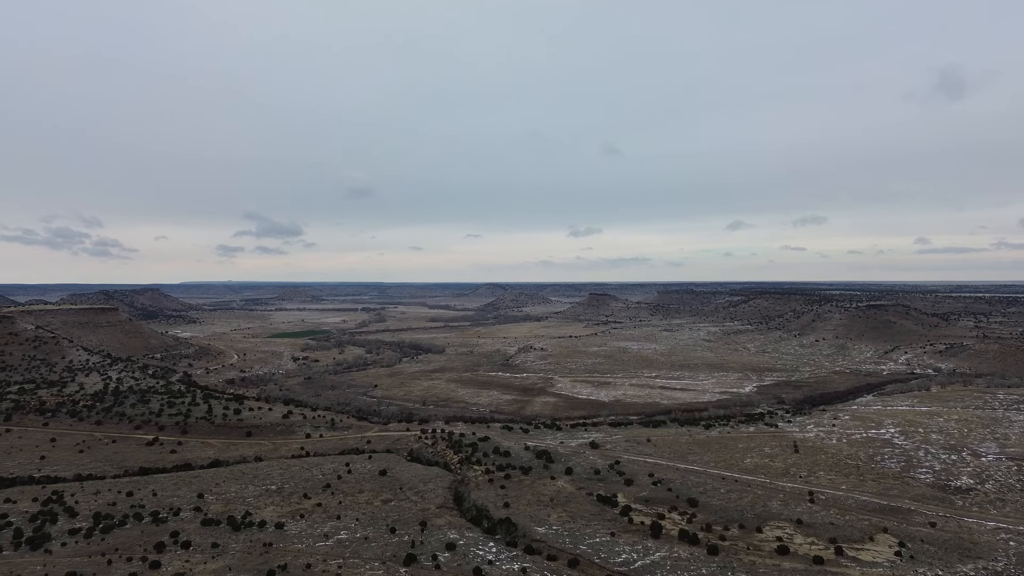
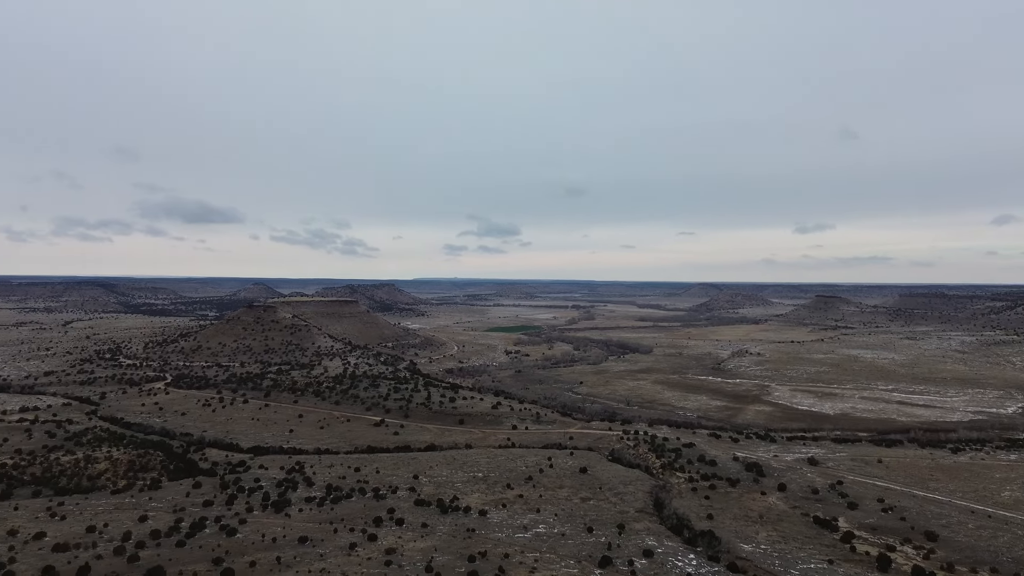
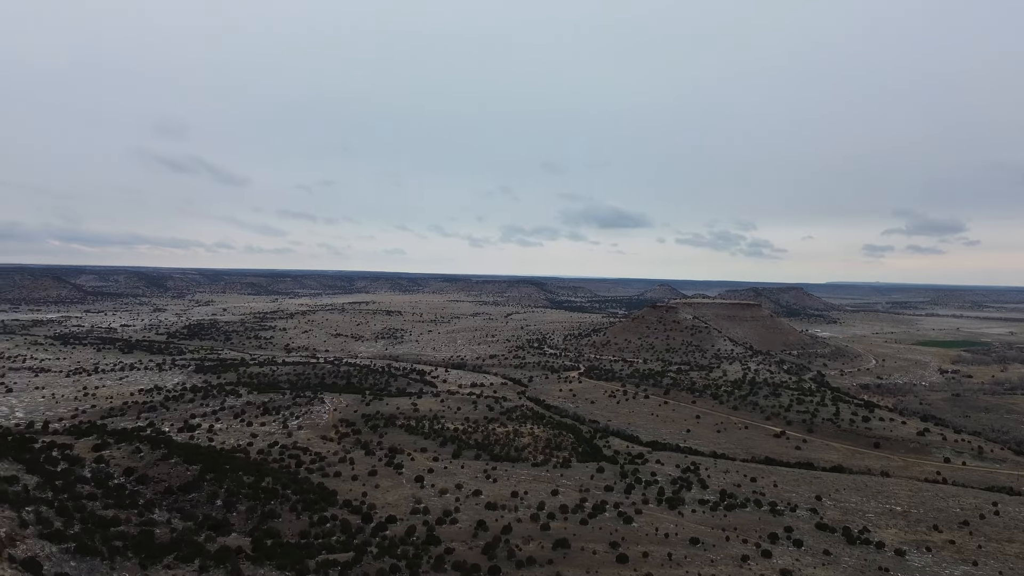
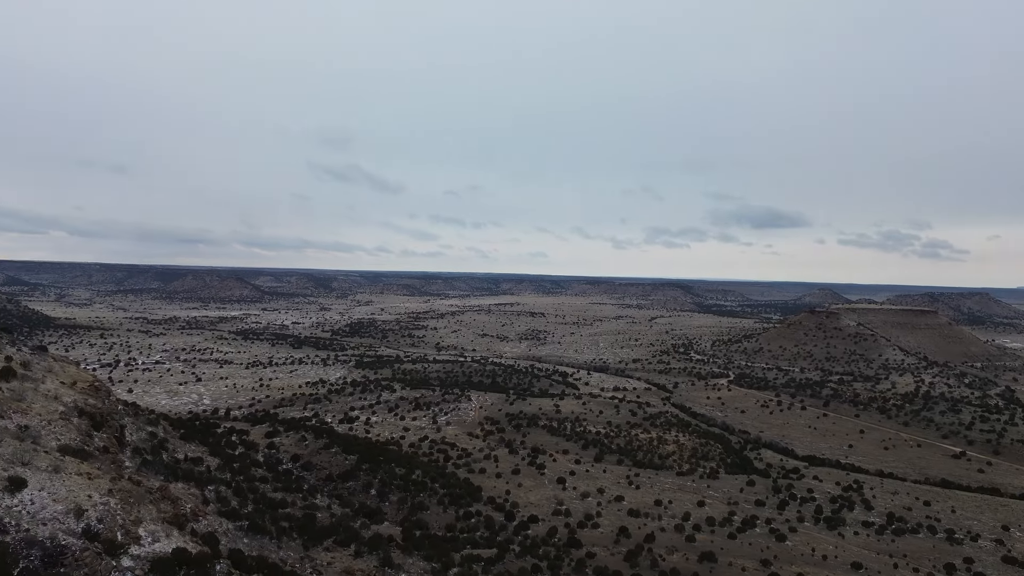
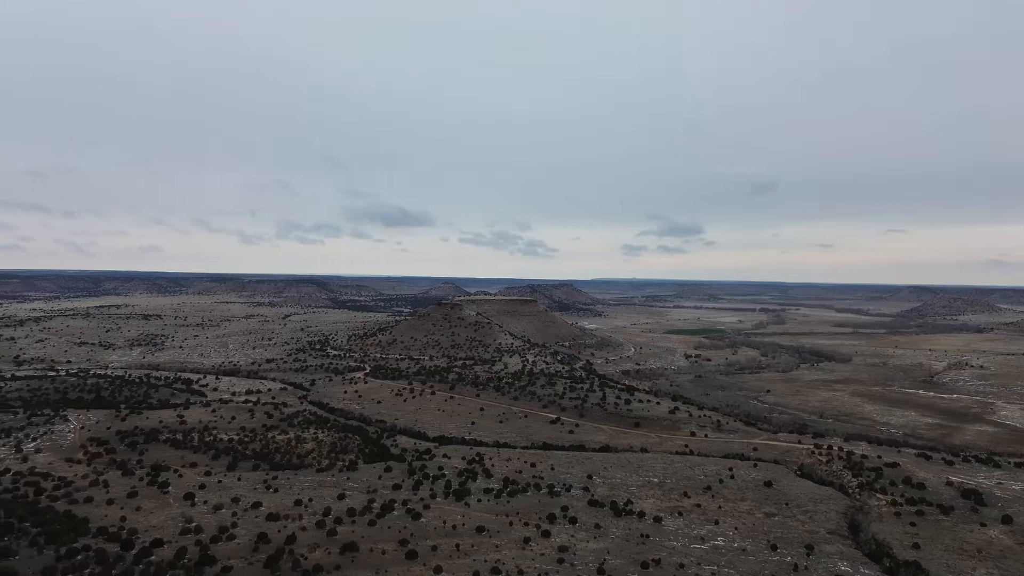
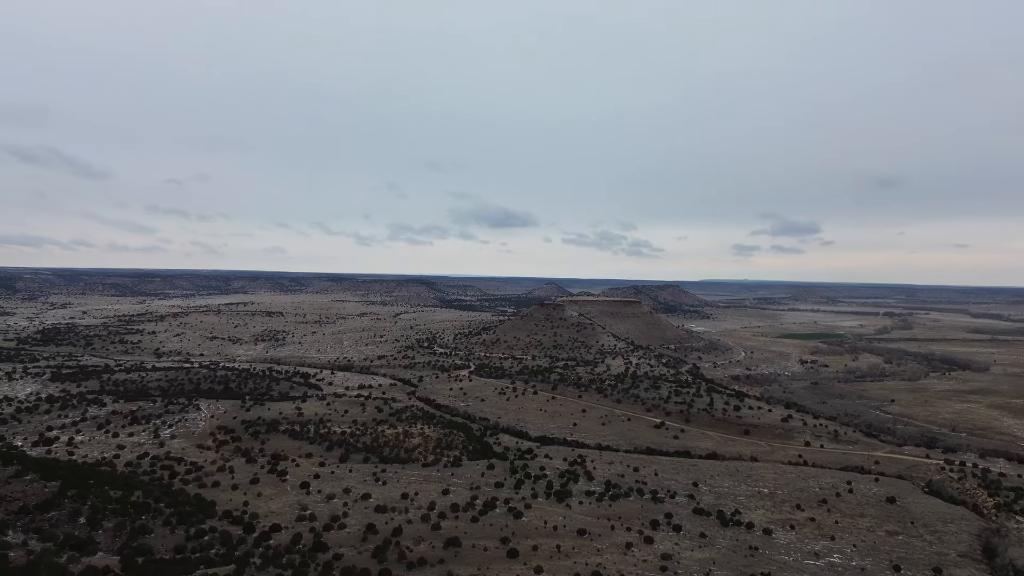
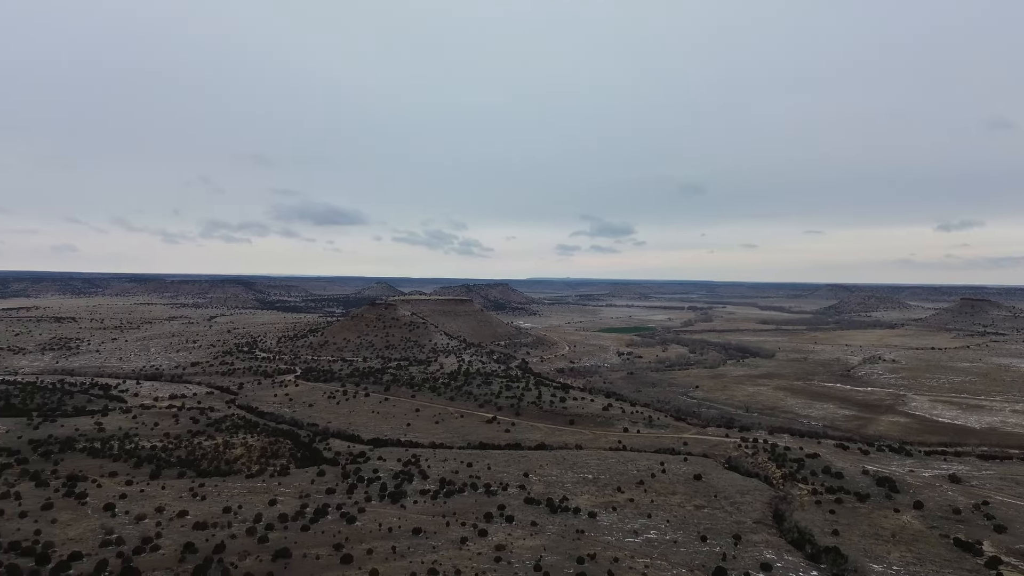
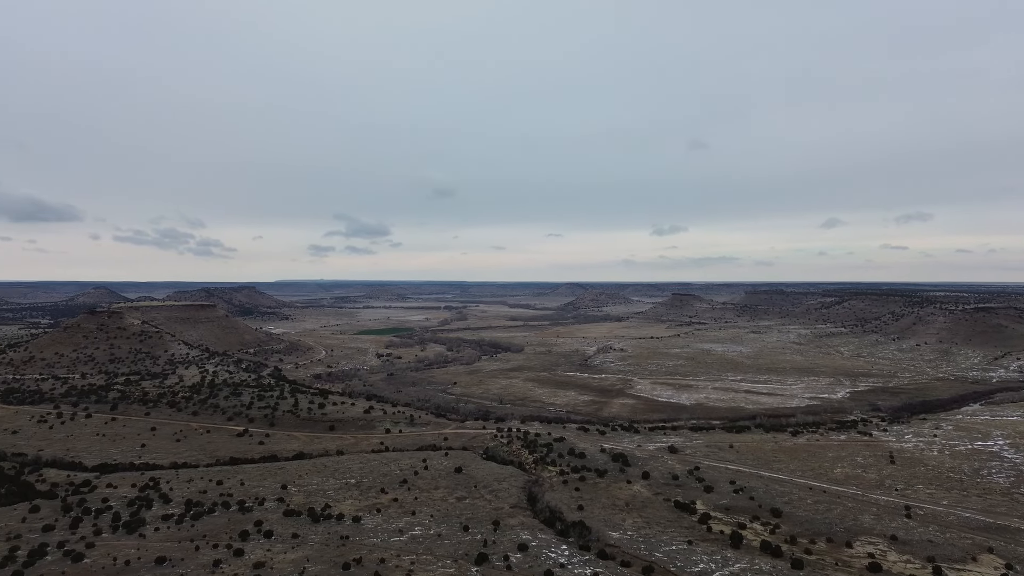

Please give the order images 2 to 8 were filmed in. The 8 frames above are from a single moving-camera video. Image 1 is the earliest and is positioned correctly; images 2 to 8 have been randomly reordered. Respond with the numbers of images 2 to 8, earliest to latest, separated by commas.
8, 2, 7, 5, 6, 3, 4
